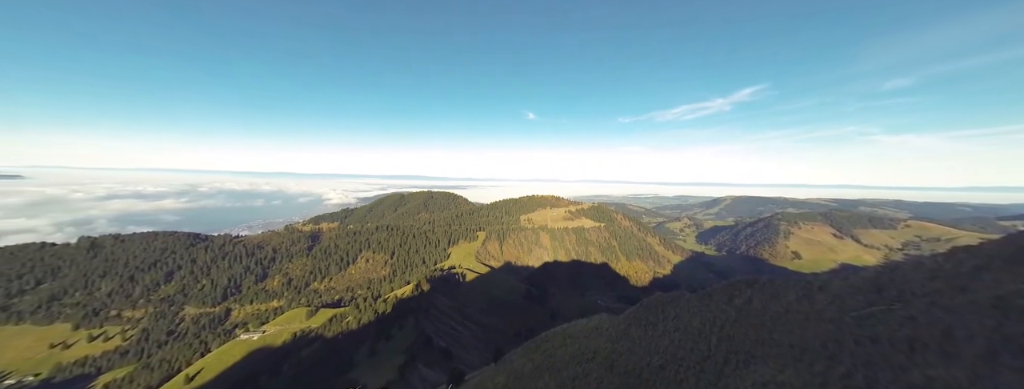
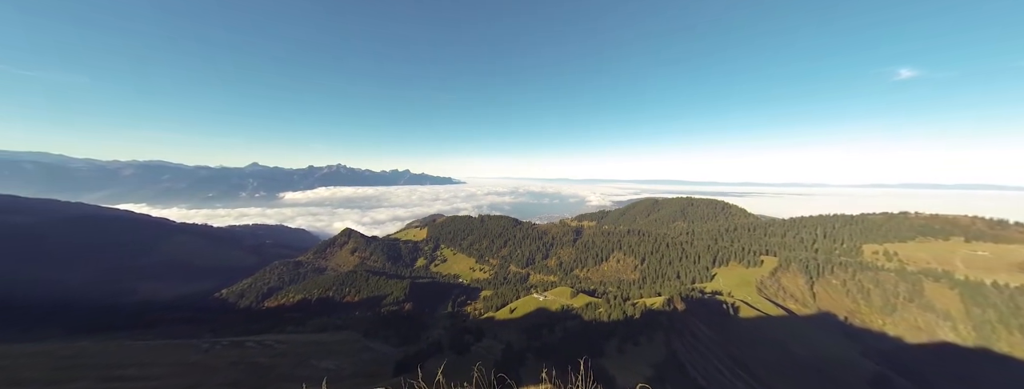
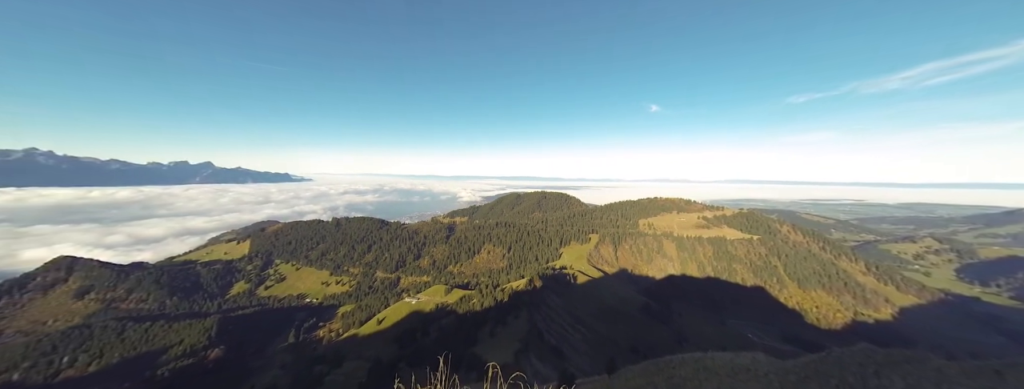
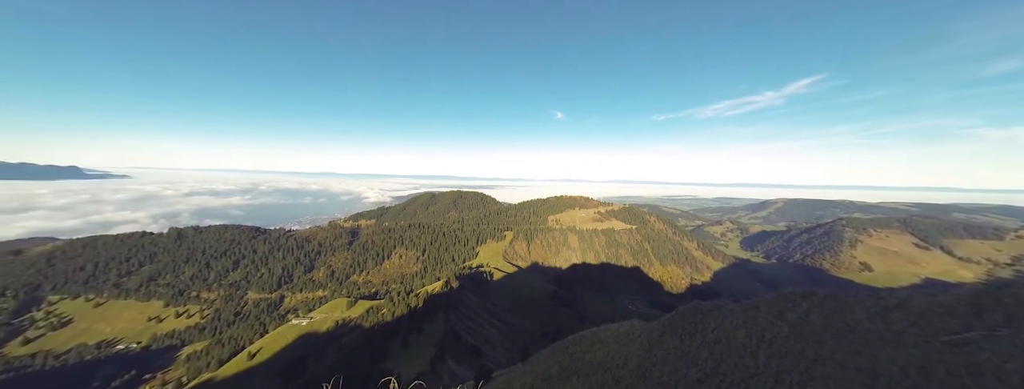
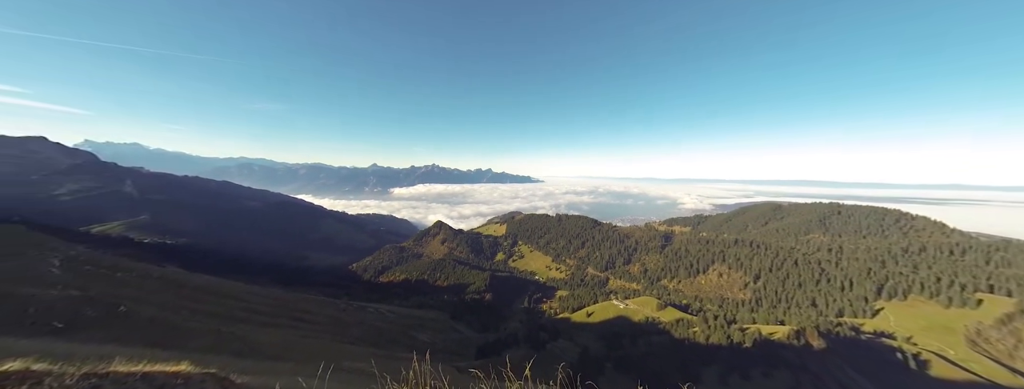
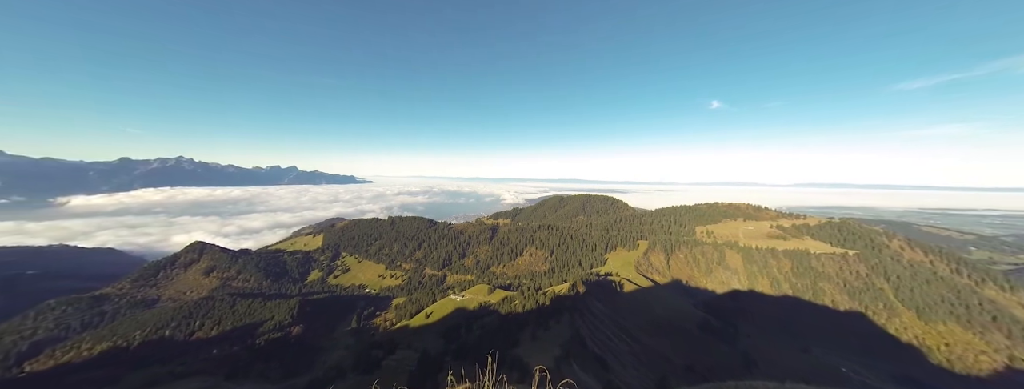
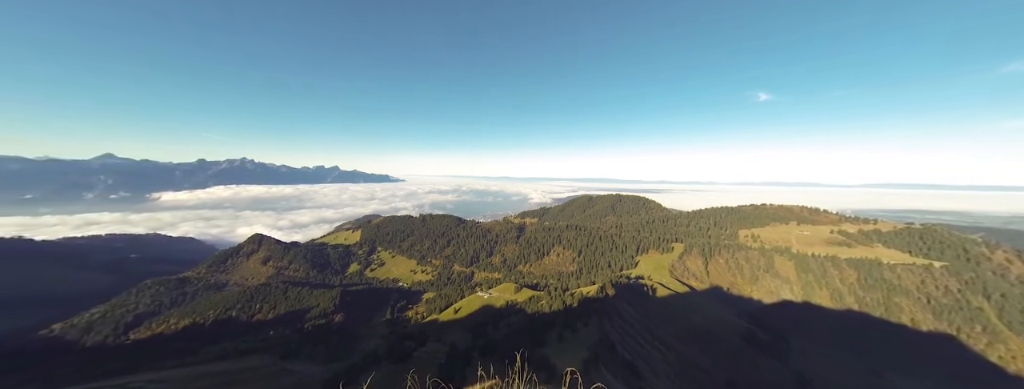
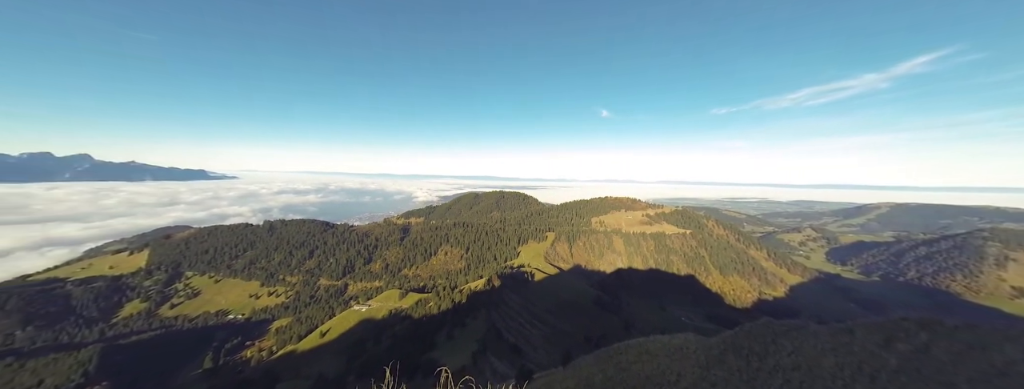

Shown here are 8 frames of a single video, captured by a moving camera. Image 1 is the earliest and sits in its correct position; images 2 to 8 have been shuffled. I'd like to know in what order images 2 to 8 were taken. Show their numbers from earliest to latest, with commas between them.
4, 8, 3, 6, 7, 2, 5
